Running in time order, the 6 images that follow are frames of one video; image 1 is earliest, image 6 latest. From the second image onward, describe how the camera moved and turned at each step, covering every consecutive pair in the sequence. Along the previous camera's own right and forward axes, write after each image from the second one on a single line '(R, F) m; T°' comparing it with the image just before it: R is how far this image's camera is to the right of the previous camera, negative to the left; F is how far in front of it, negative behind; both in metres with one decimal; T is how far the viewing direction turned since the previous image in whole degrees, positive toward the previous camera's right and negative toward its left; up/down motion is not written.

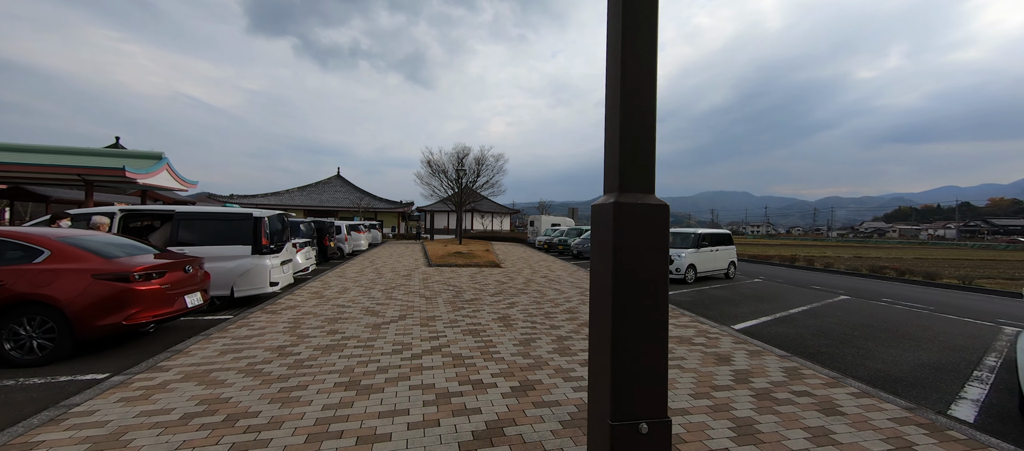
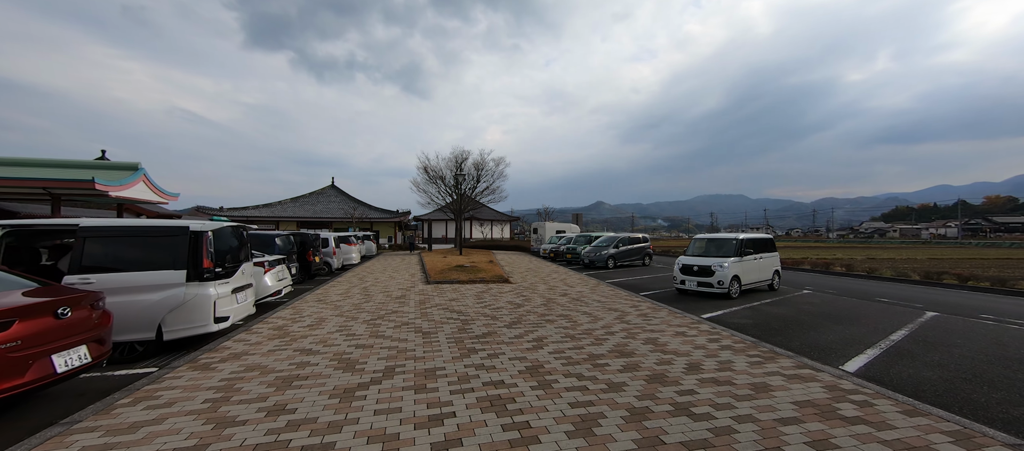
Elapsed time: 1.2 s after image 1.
(-0.4, +1.6) m; 0°
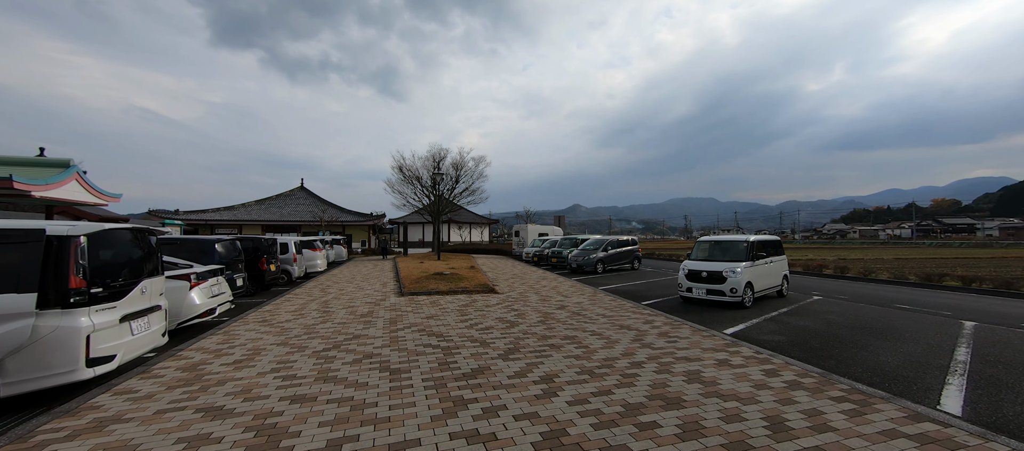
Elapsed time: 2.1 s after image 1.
(-0.2, +1.2) m; +3°
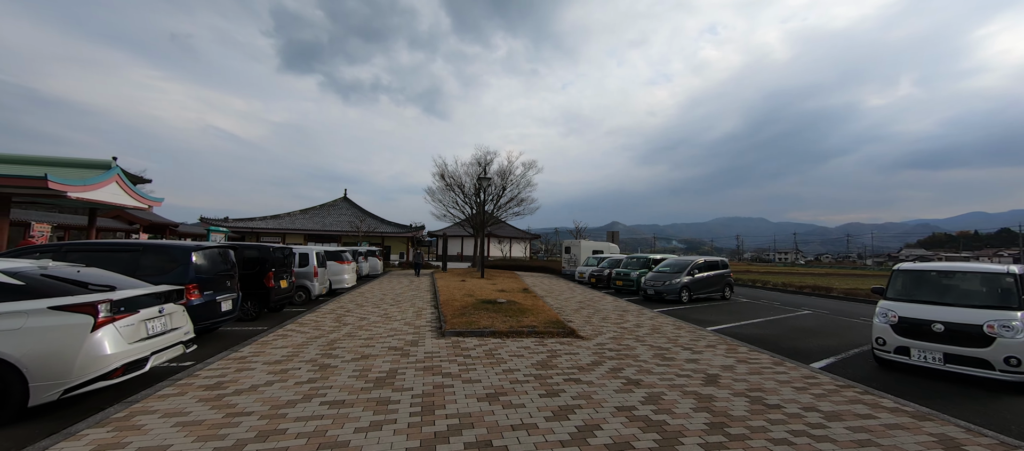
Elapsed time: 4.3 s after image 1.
(-1.0, +2.8) m; -6°
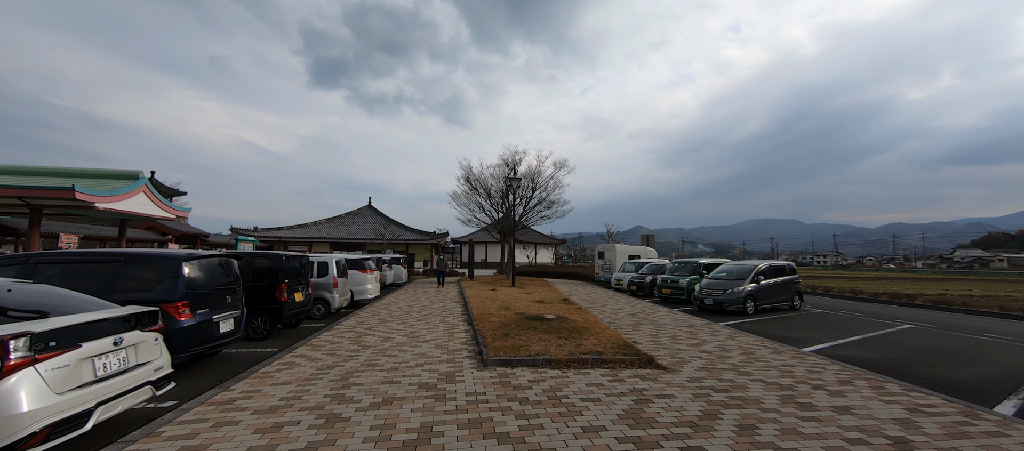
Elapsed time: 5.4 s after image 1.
(-0.5, +1.2) m; -3°
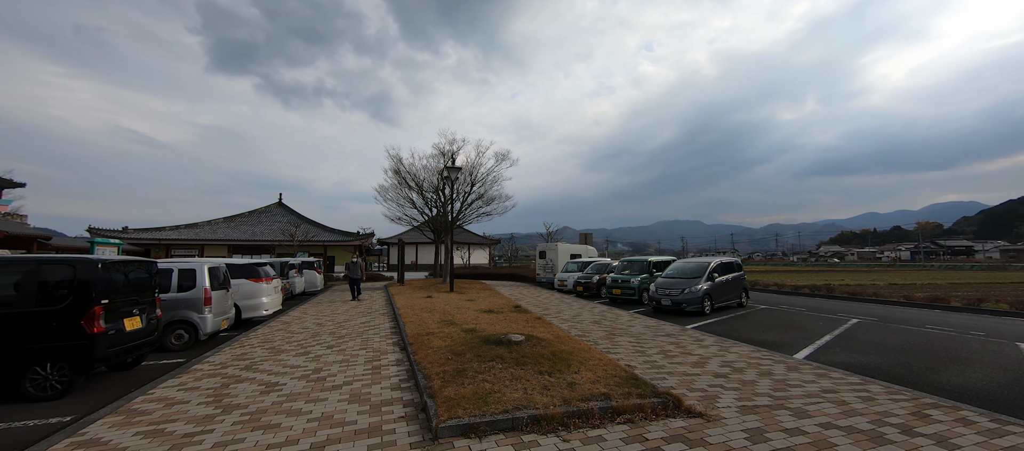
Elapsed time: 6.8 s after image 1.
(-0.2, +1.7) m; +10°
